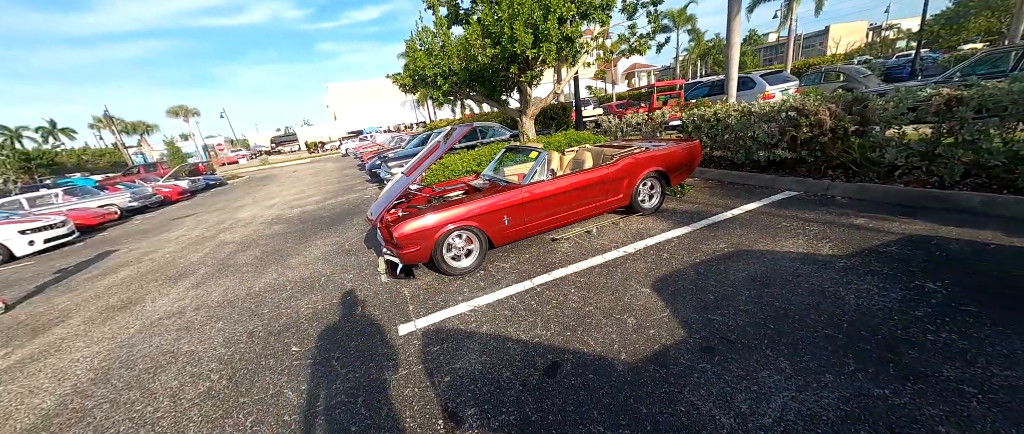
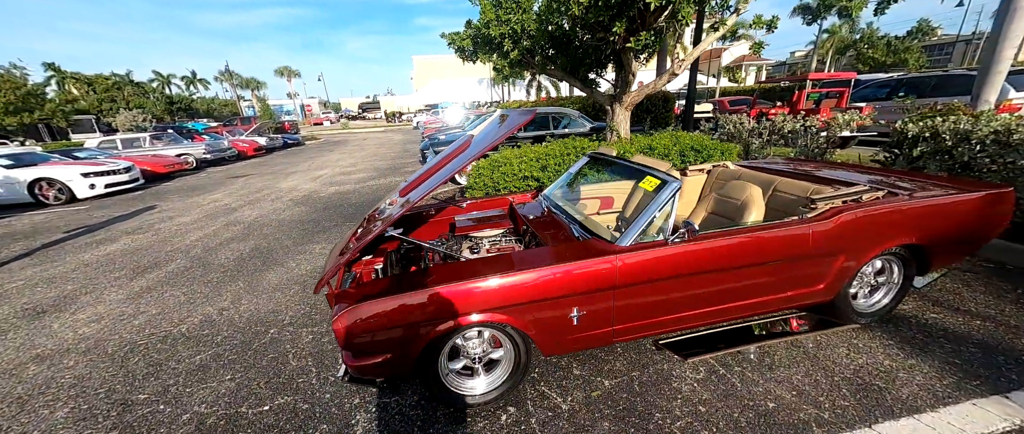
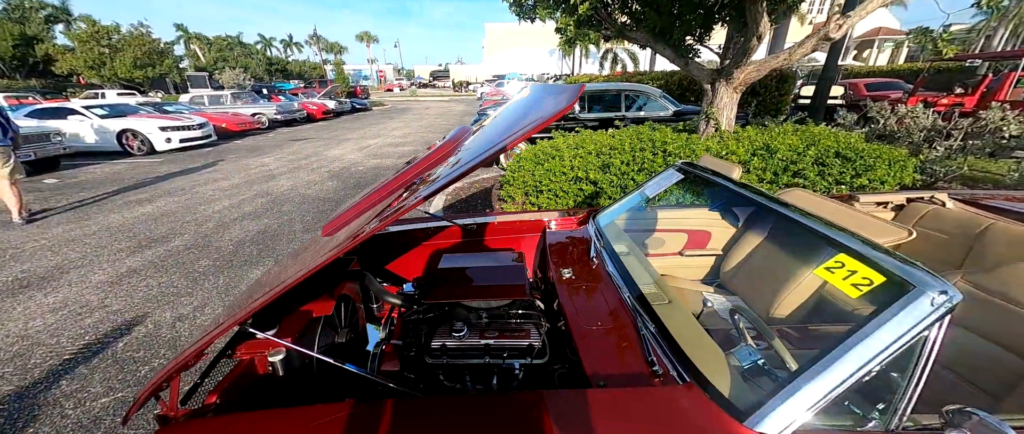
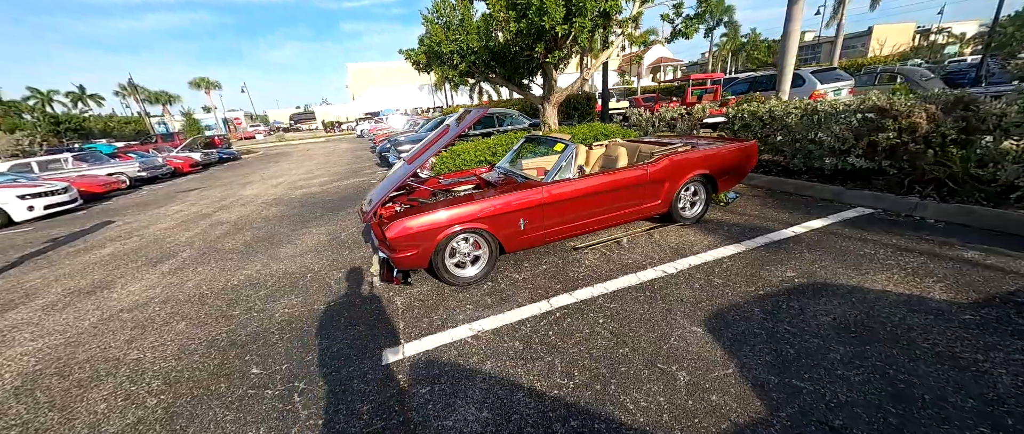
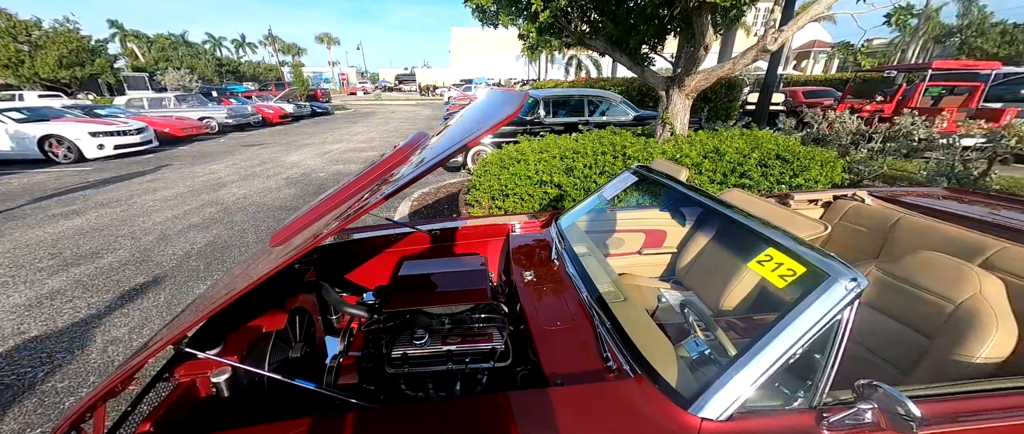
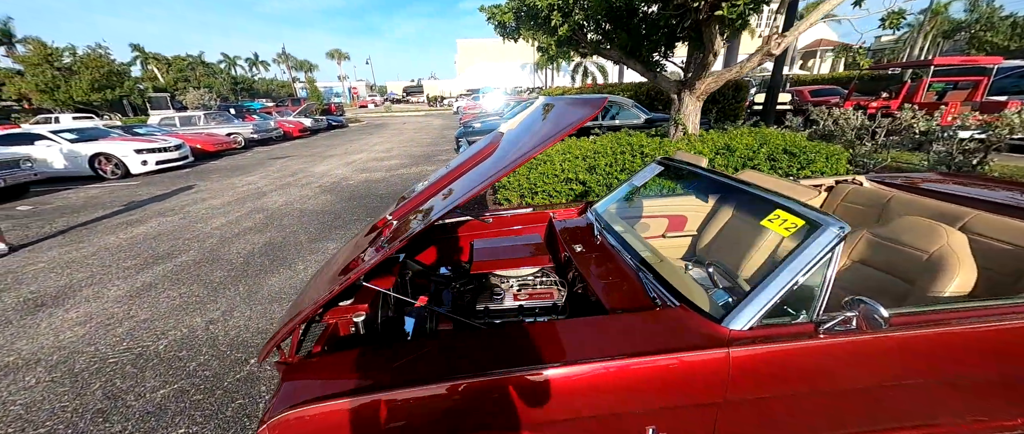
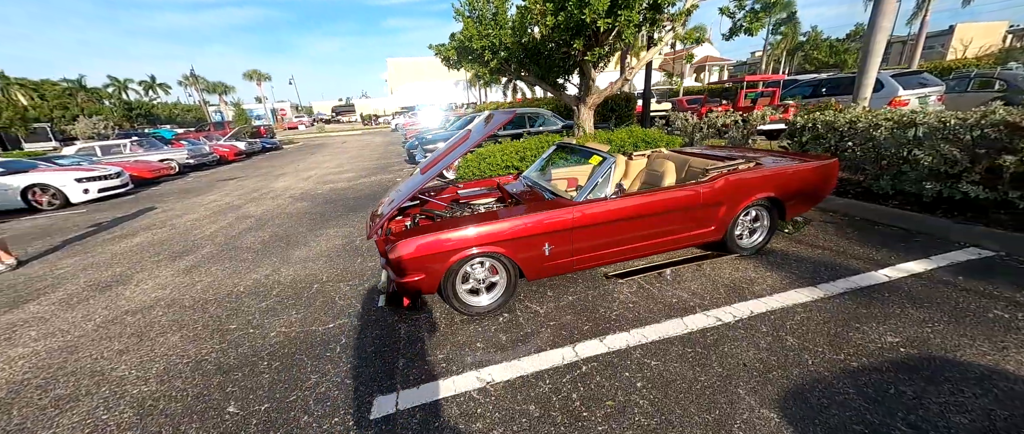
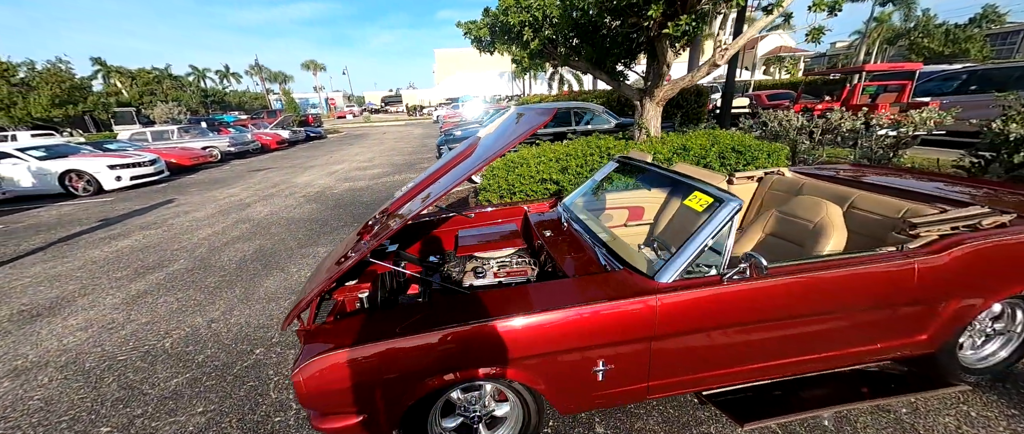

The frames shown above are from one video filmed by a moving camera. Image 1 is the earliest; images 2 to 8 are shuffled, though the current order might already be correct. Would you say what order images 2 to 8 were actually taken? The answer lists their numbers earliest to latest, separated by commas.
4, 7, 2, 8, 6, 3, 5
